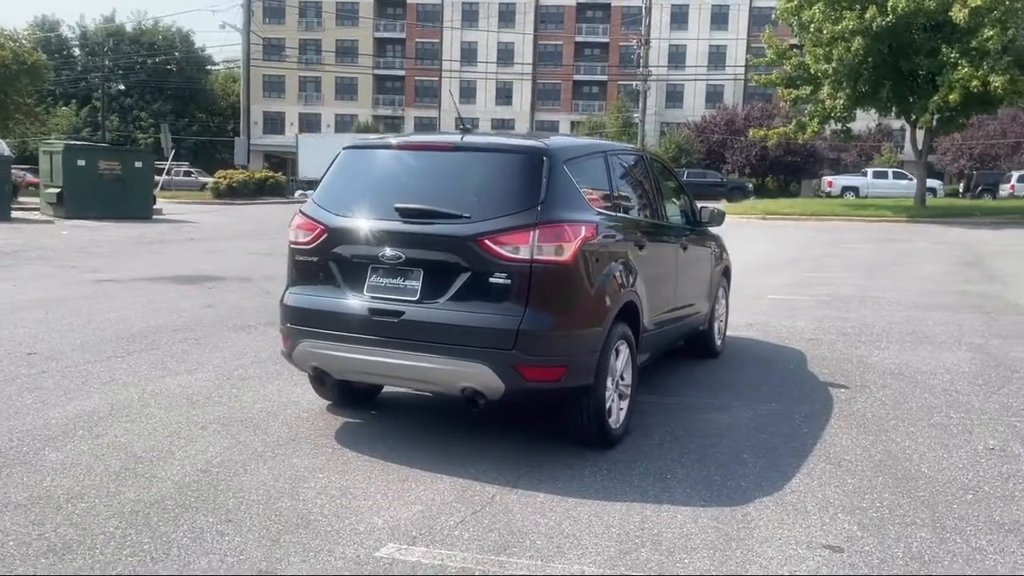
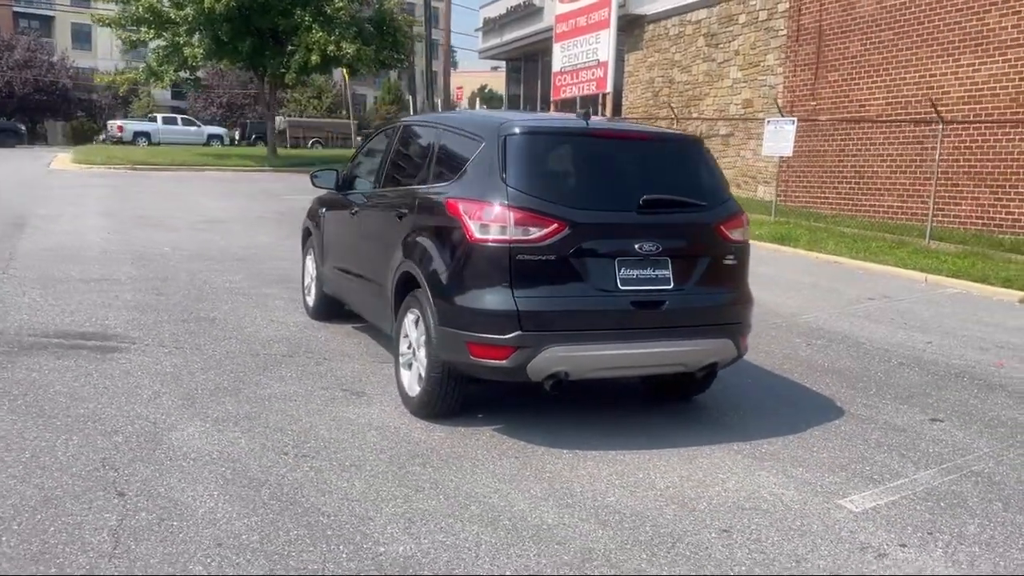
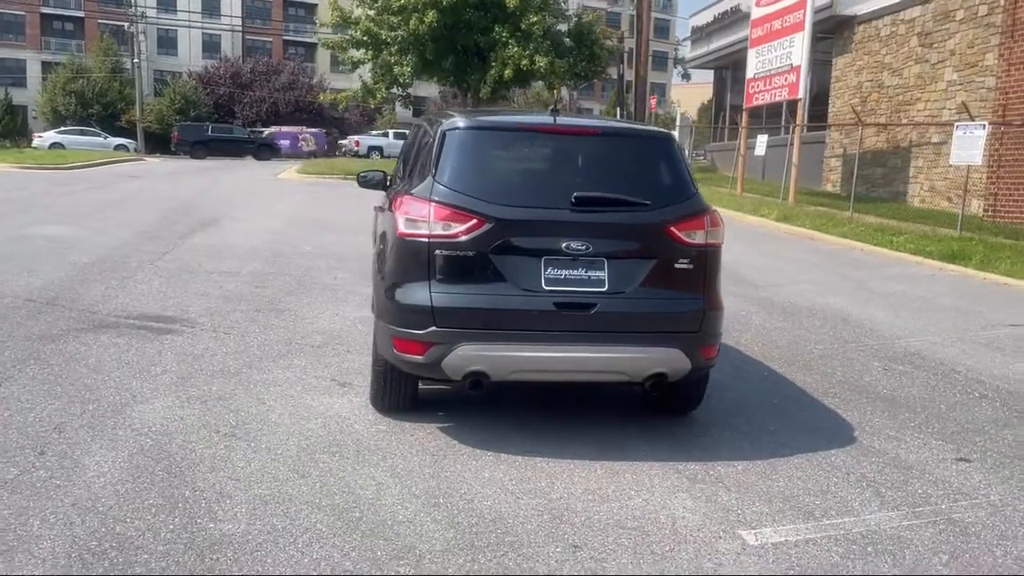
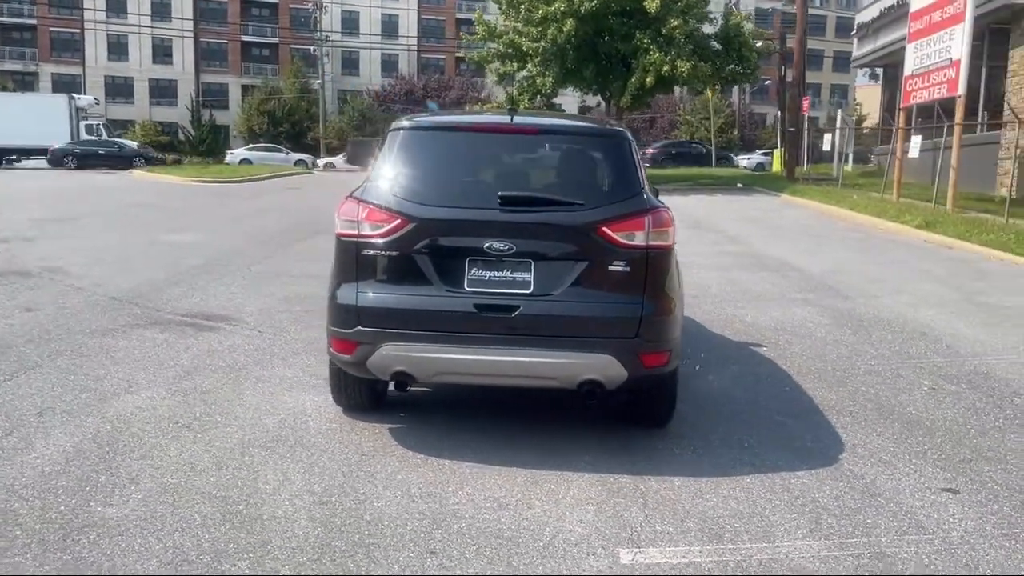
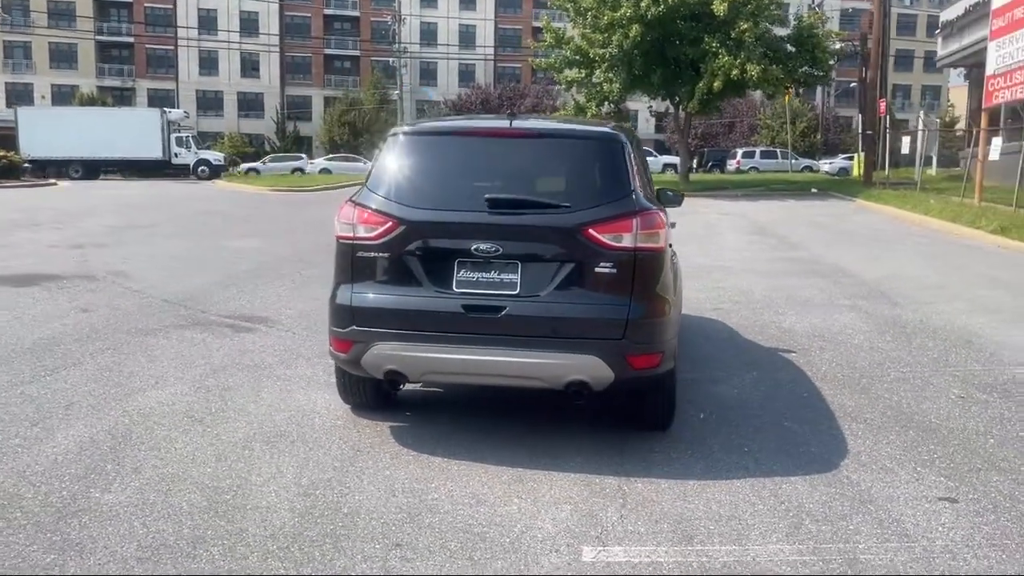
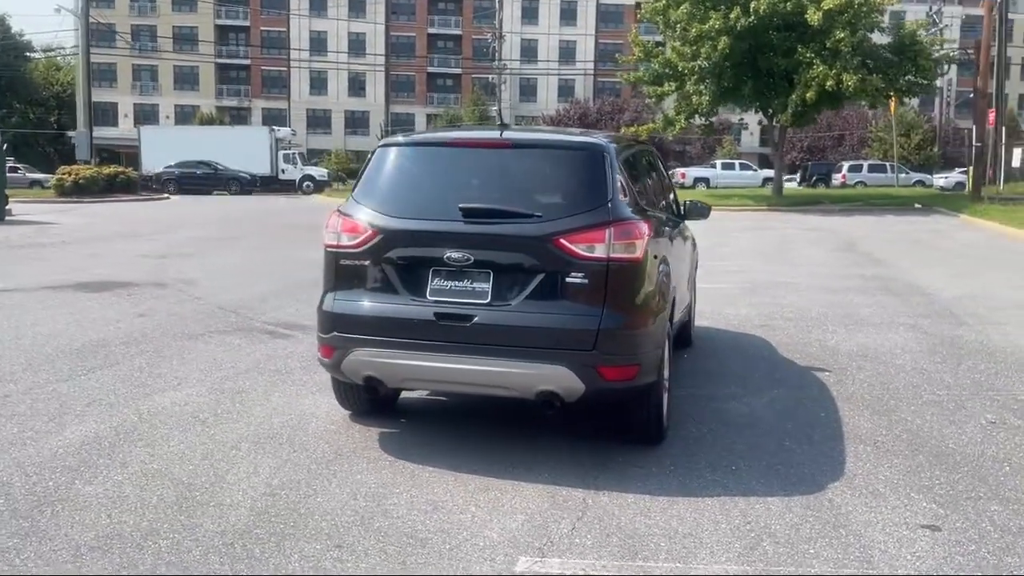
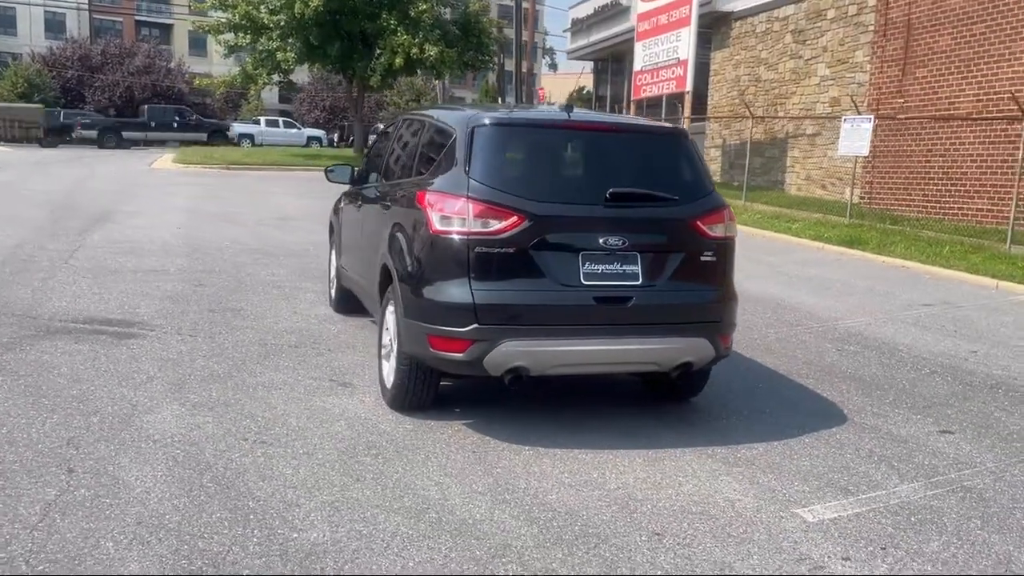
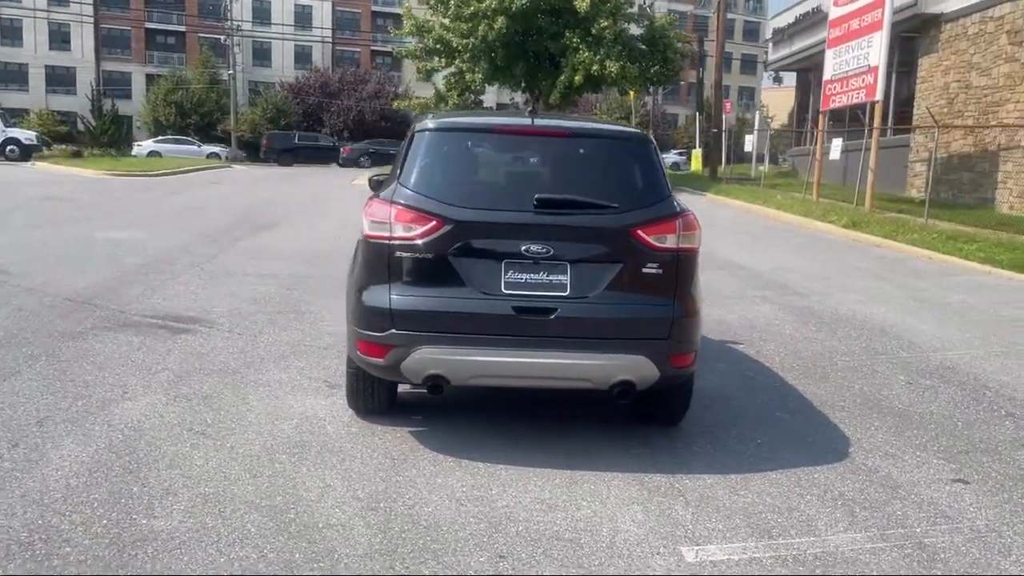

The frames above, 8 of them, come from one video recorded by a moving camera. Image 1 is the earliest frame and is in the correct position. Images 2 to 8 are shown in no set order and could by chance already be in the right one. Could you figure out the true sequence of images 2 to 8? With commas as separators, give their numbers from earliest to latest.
6, 5, 4, 8, 3, 7, 2
